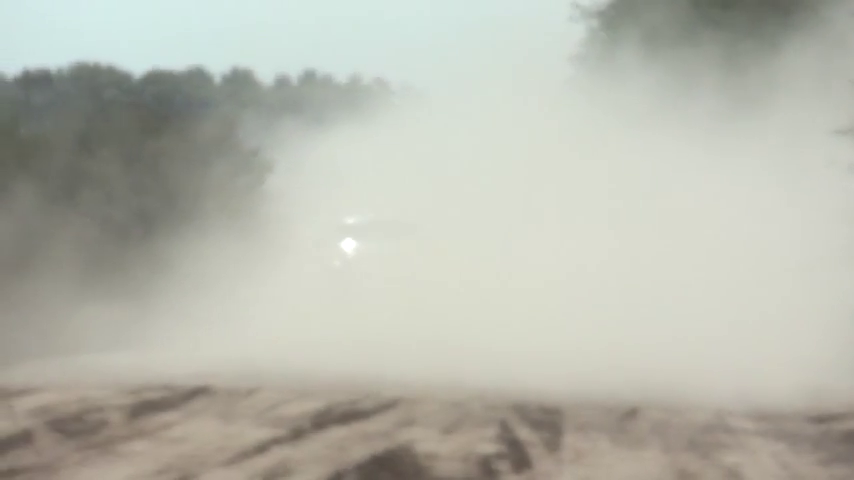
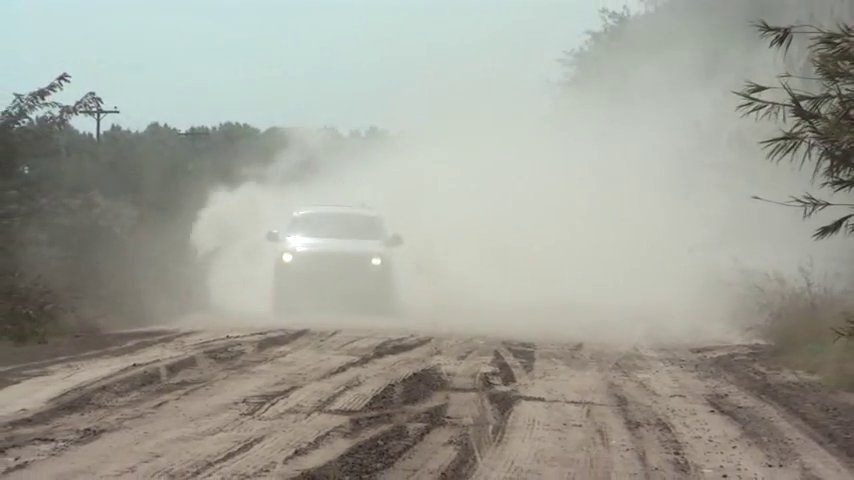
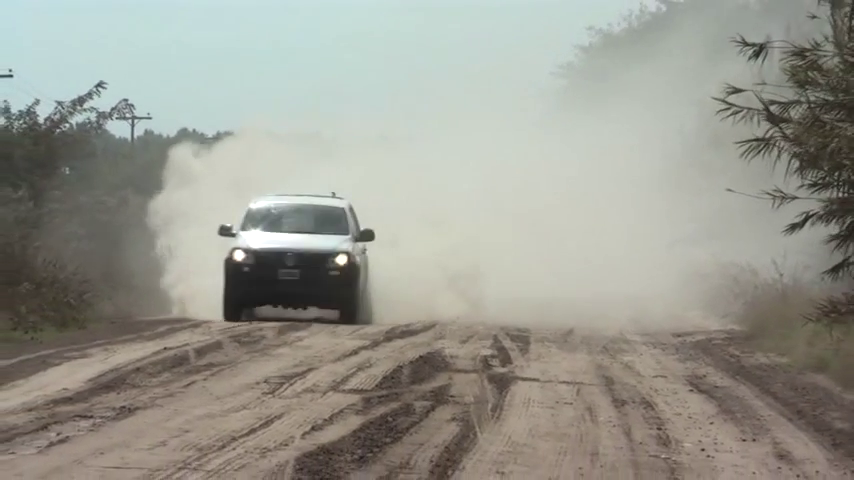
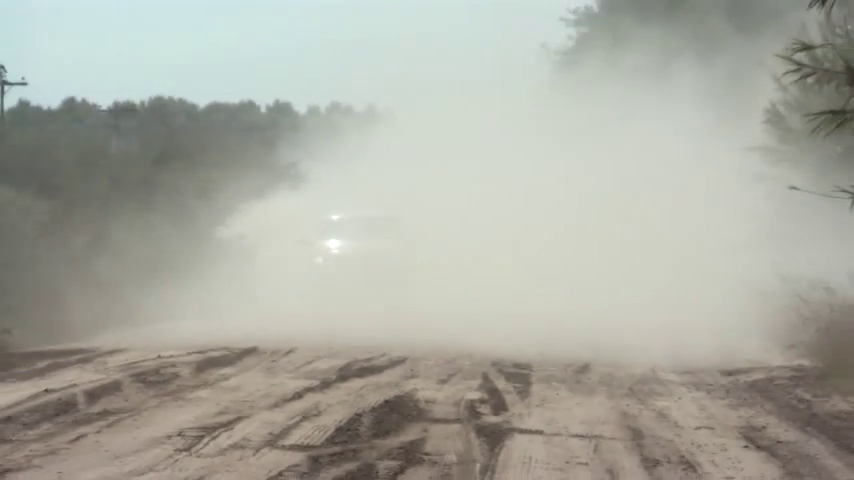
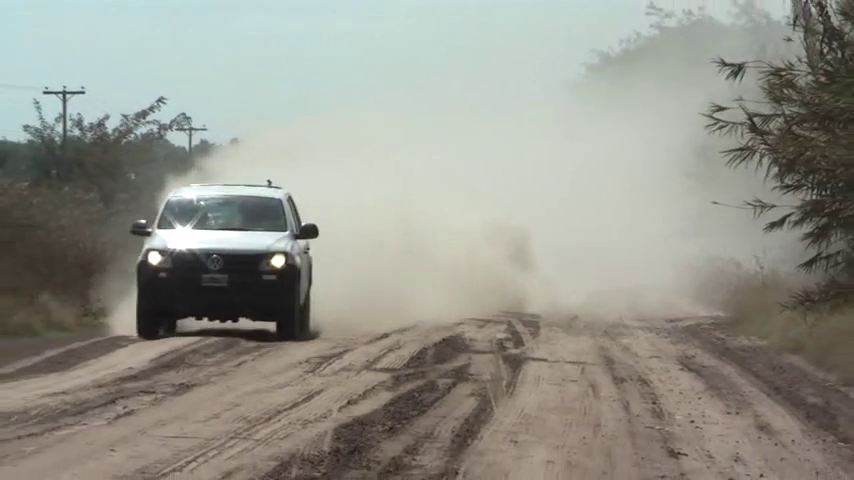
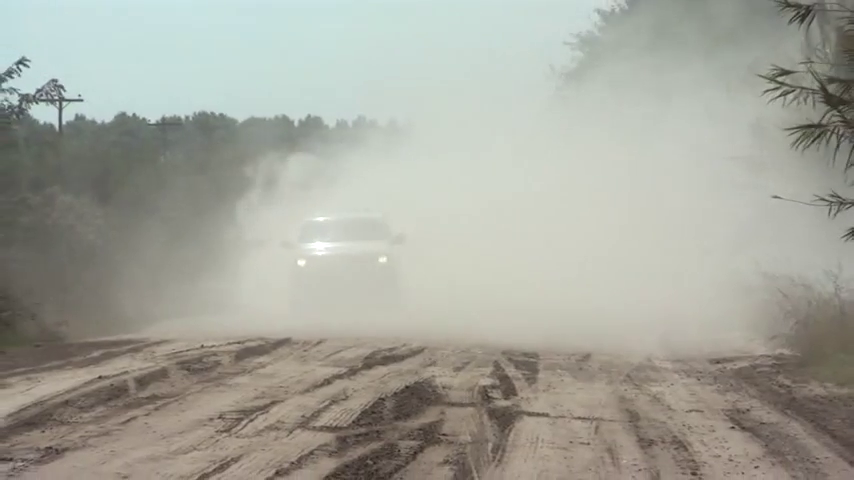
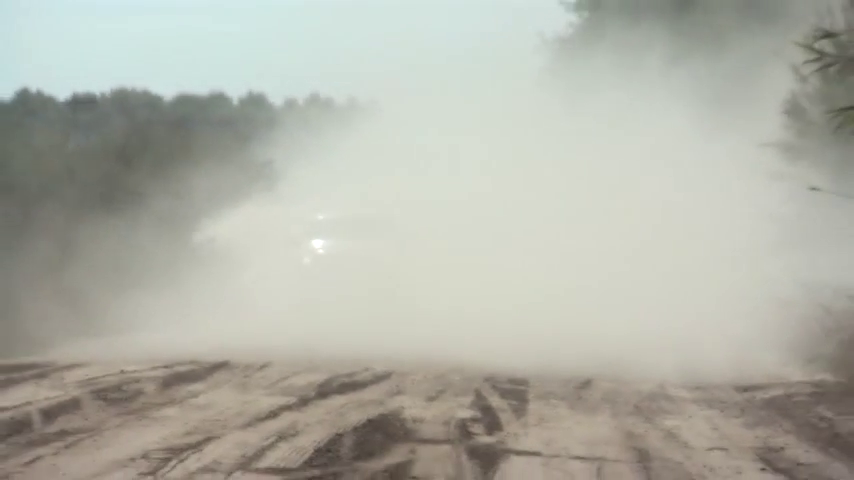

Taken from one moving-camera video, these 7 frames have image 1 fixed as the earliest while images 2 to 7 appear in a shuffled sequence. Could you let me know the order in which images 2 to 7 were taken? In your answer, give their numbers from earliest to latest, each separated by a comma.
7, 4, 6, 2, 3, 5
